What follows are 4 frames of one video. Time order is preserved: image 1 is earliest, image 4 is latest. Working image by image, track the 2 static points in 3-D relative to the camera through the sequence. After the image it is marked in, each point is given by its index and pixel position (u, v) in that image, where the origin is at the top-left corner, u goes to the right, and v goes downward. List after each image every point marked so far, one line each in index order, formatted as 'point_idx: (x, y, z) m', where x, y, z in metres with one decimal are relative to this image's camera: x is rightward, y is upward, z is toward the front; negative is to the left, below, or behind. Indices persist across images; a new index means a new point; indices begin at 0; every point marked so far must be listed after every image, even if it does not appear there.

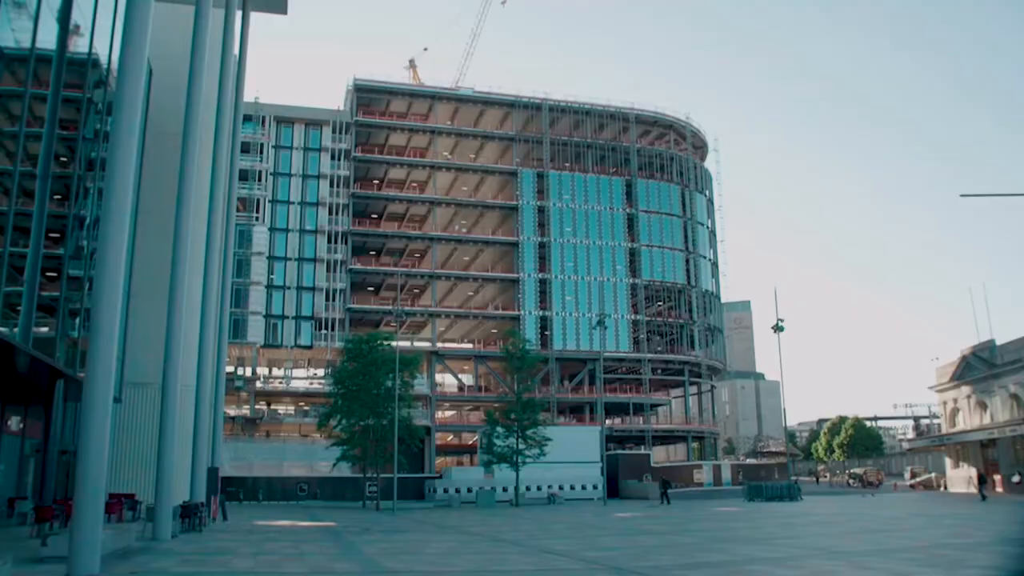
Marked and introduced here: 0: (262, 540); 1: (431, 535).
0: (-5.3, -5.1, +17.2) m
1: (-2.1, -5.7, +19.7) m
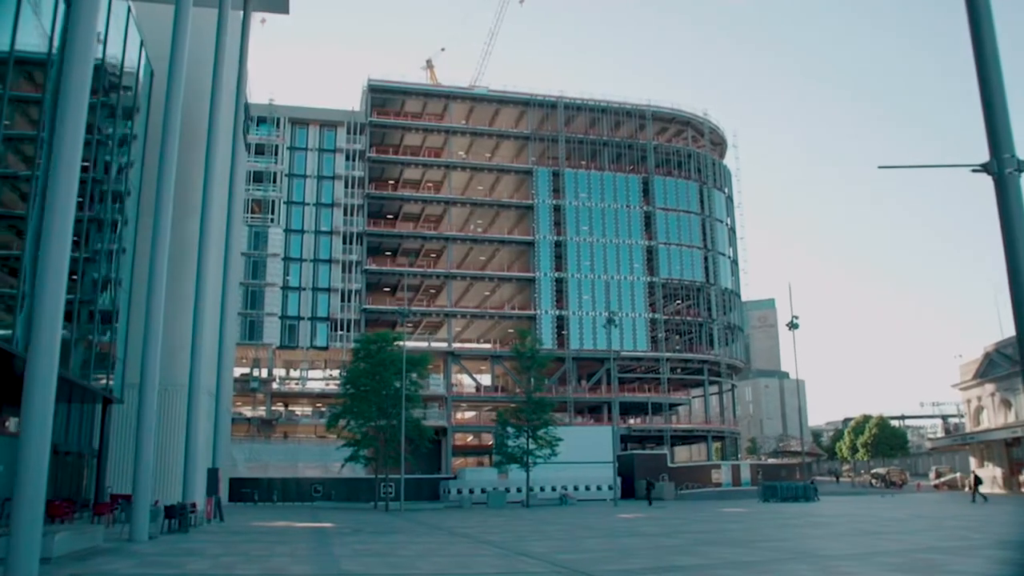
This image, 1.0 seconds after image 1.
0: (-5.6, -5.1, +16.9) m
1: (-2.3, -5.7, +19.4) m
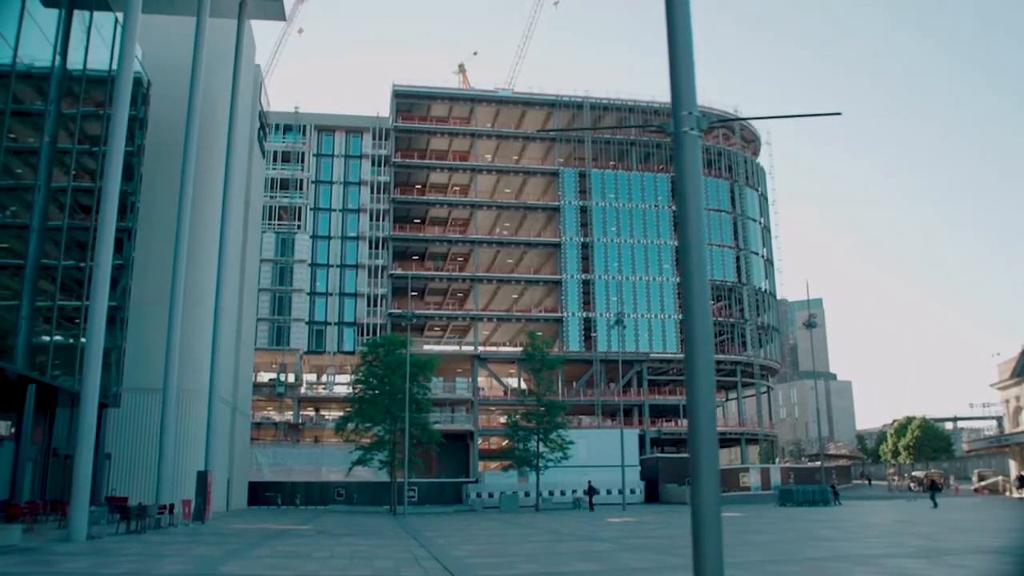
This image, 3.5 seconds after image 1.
0: (-6.6, -5.1, +16.9) m
1: (-3.2, -5.7, +19.1) m
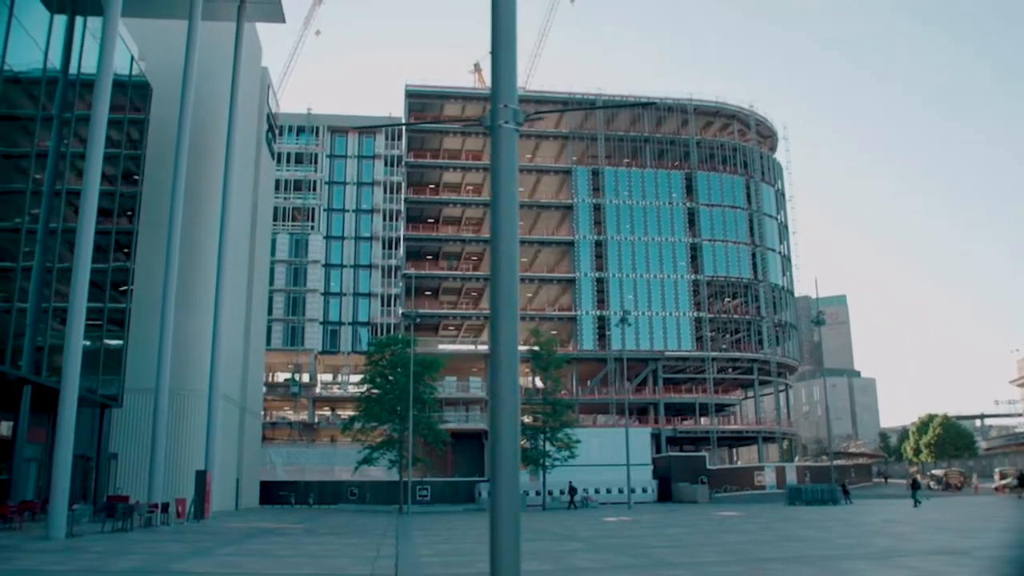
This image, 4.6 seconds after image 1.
0: (-7.1, -5.1, +17.0) m
1: (-3.6, -5.7, +19.2) m
